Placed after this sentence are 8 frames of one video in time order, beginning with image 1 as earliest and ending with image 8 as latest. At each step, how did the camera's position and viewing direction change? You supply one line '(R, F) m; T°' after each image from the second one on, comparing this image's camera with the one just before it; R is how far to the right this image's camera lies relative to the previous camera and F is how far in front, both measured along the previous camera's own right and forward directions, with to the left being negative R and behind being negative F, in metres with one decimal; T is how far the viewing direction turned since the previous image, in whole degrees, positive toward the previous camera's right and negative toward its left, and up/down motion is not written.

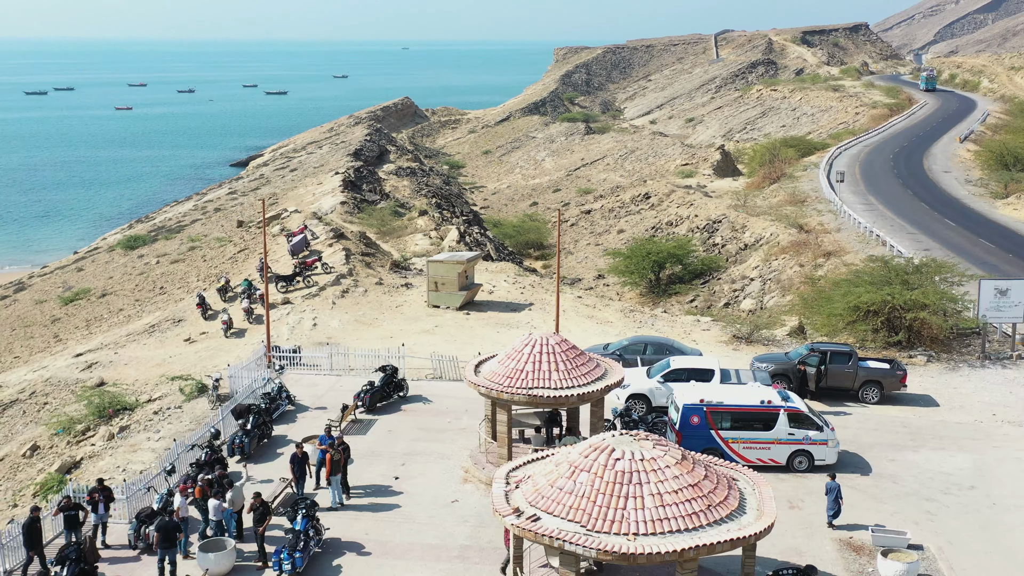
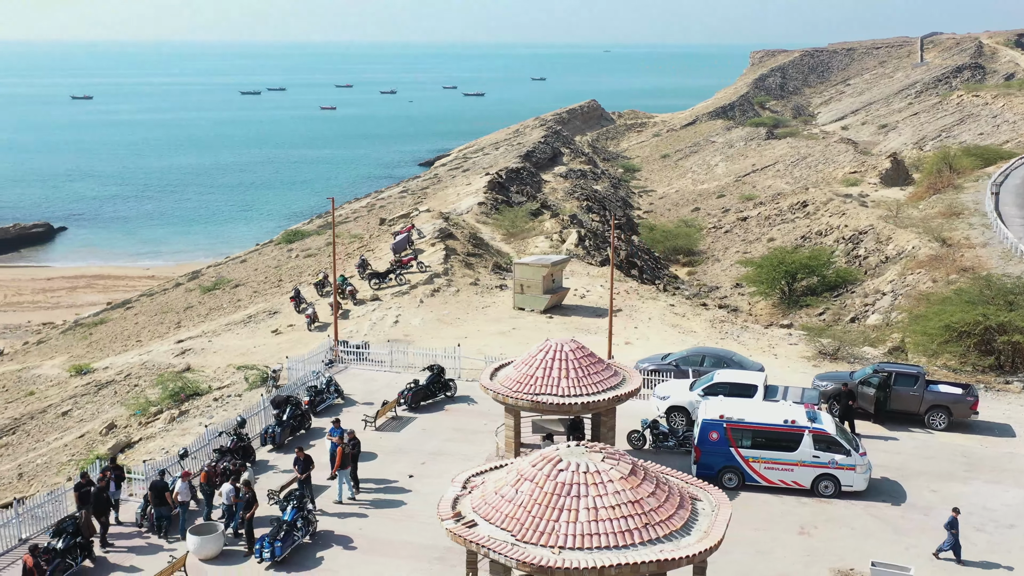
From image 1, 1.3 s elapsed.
(+2.5, +0.3) m; -10°
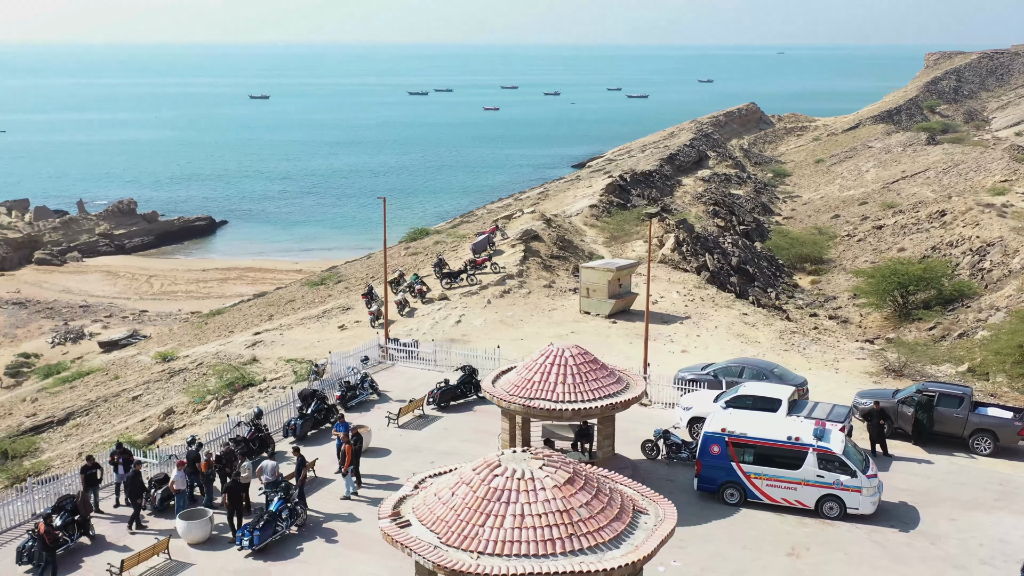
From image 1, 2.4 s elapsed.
(+2.3, +0.2) m; -8°
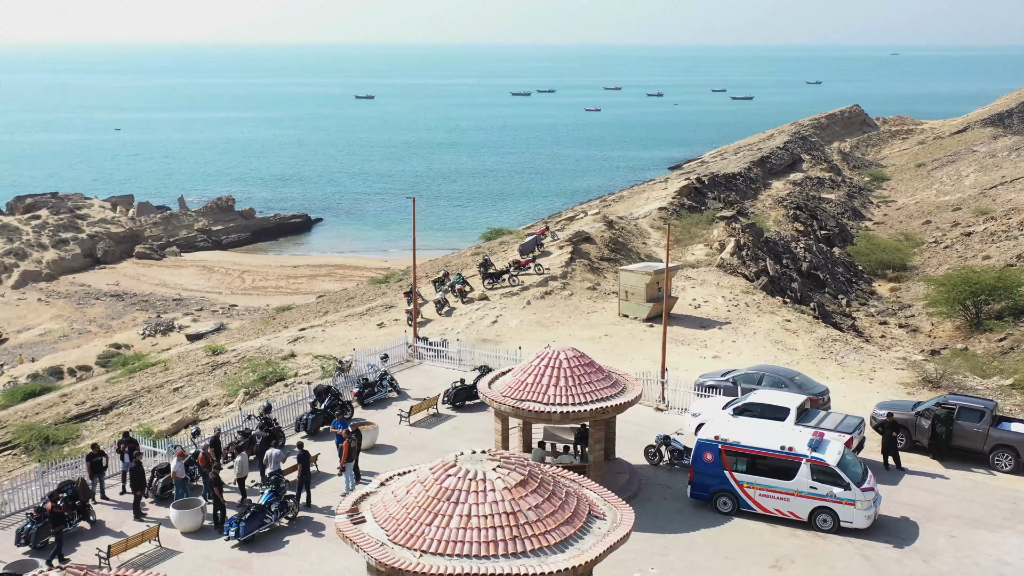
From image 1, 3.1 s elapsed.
(+1.5, 0.0) m; -5°
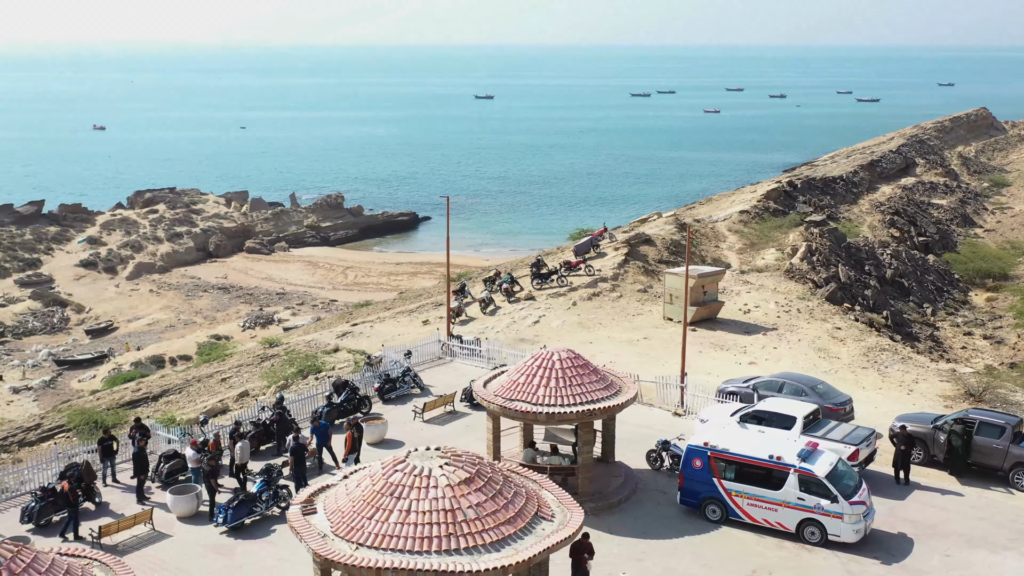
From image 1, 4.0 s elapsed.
(+1.7, +0.1) m; -6°
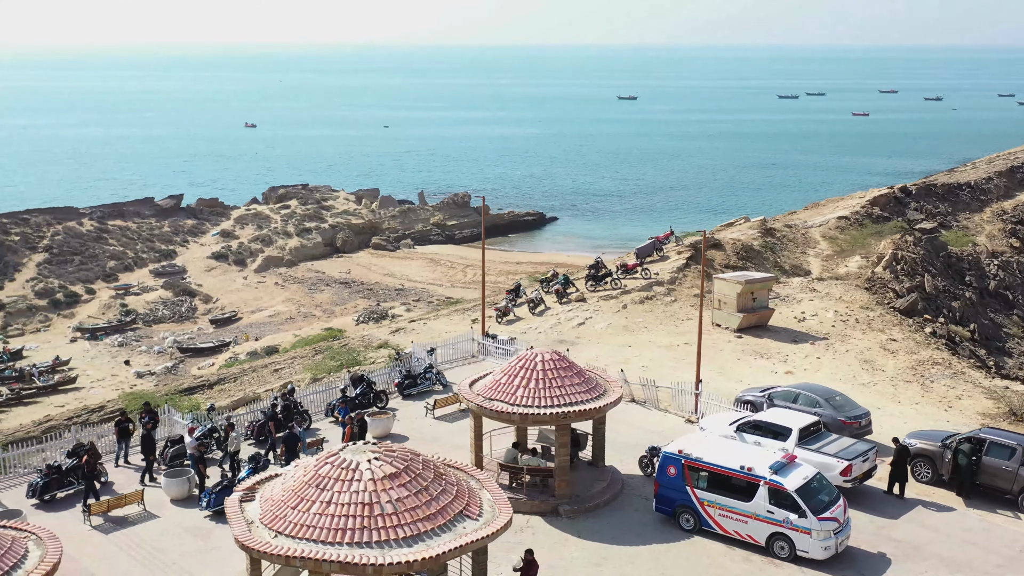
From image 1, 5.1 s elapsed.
(+2.2, +0.1) m; -7°
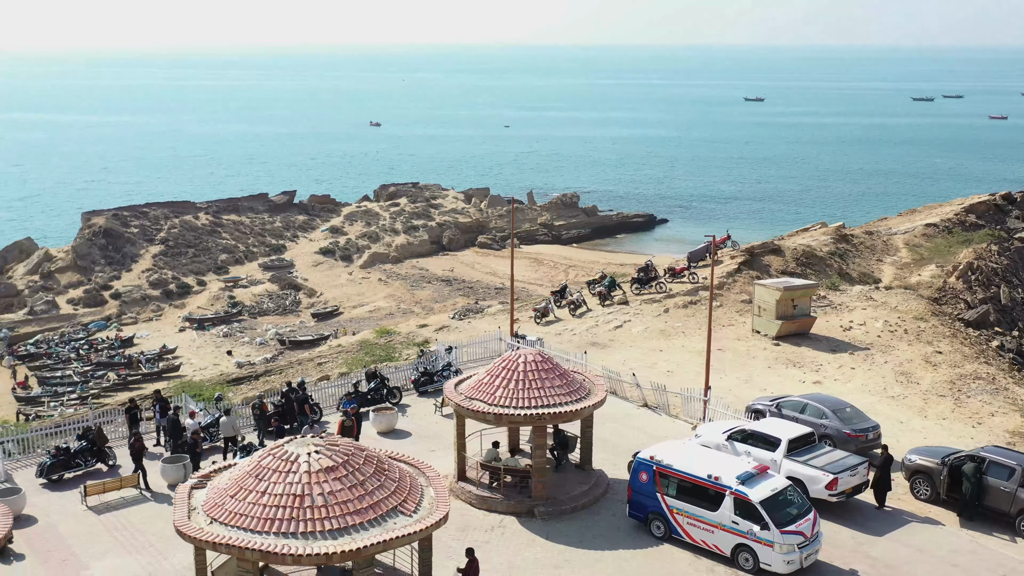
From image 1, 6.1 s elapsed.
(+2.0, 0.0) m; -6°
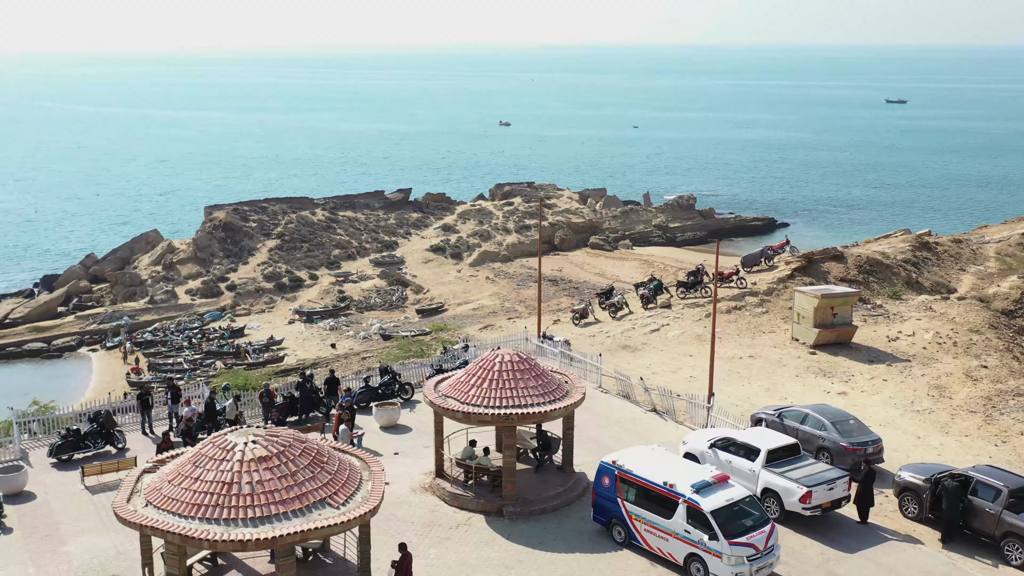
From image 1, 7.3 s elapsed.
(+2.2, +0.1) m; -7°
